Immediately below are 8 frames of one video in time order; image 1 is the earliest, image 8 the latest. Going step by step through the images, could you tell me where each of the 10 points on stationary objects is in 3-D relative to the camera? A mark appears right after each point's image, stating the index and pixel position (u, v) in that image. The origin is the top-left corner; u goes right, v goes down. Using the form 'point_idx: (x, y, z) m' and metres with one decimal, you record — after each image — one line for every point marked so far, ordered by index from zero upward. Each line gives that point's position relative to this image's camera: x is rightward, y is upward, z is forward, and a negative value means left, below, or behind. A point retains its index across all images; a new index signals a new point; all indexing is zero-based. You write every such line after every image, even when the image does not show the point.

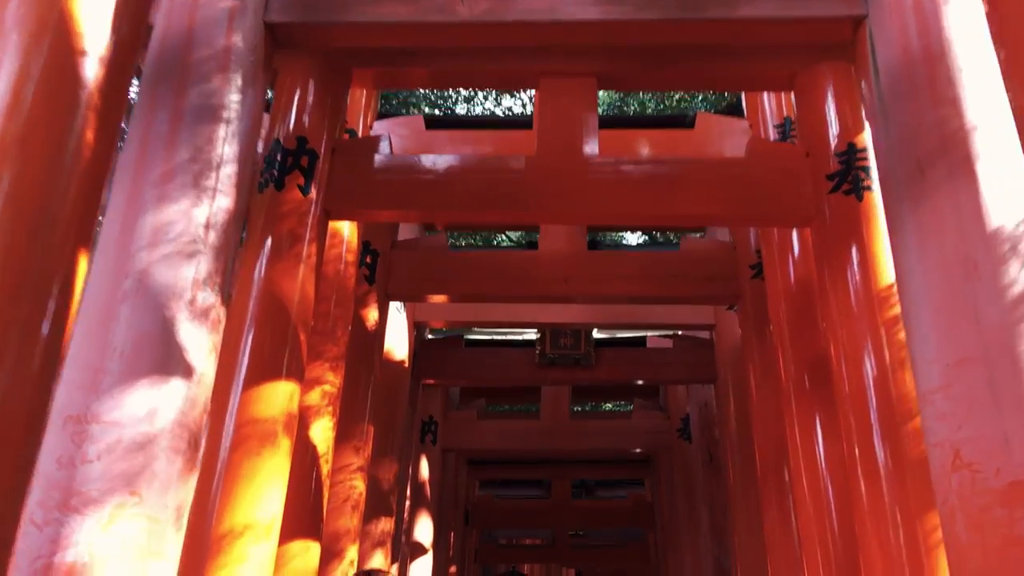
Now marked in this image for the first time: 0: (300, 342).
0: (-0.7, -0.2, +2.9) m
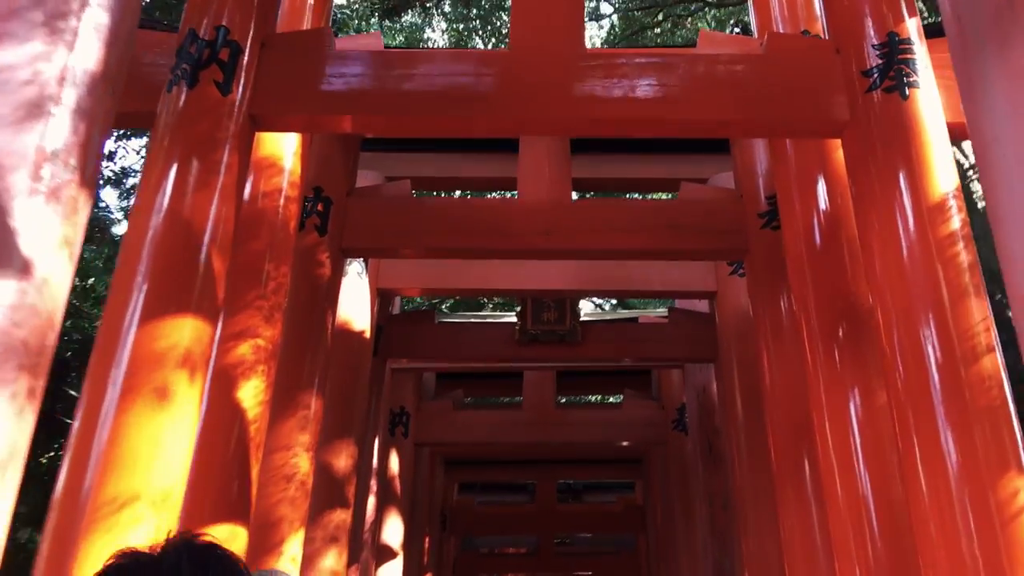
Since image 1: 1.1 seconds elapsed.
0: (-0.7, 0.0, +2.3) m
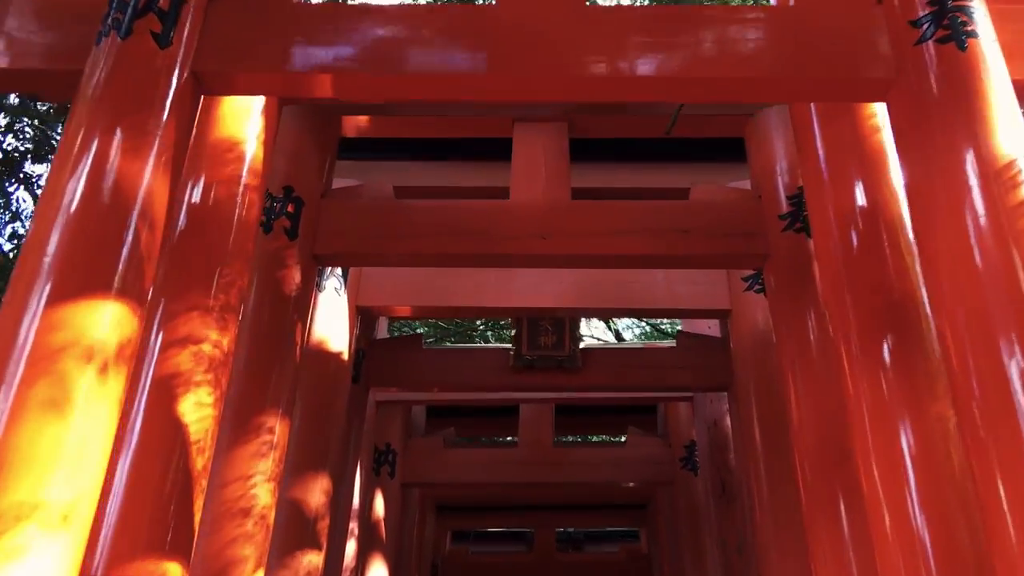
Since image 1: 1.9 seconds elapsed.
0: (-0.8, +0.1, +2.0) m
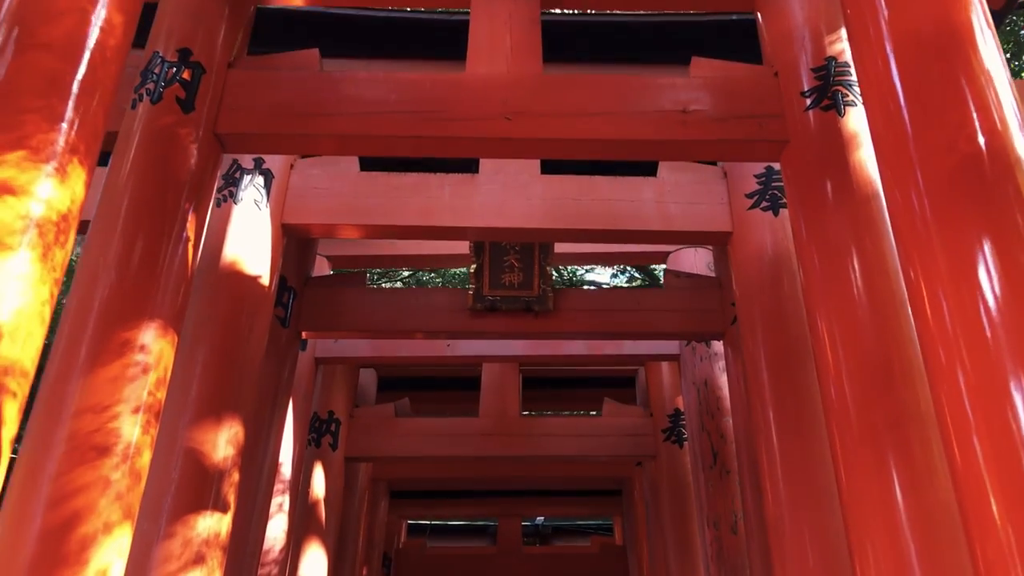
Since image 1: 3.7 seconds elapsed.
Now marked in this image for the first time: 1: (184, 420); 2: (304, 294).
0: (-0.8, +0.4, +1.3) m
1: (-1.0, -0.4, +2.8) m
2: (-0.8, 0.0, +3.7) m
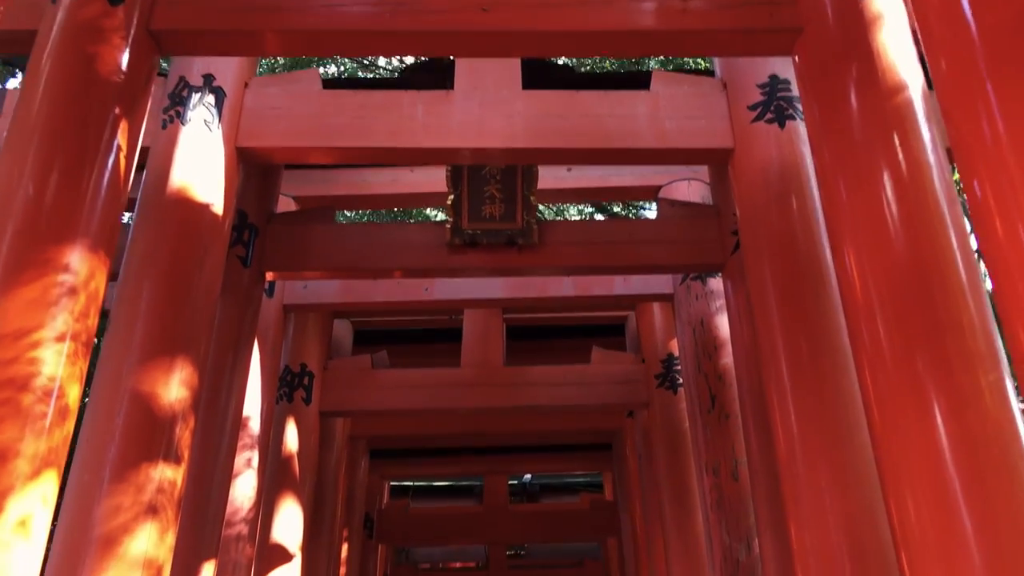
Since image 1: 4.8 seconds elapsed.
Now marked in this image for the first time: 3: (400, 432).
0: (-0.9, +0.5, +1.0) m
1: (-1.0, -0.2, +2.5) m
2: (-0.9, +0.2, +3.4) m
3: (-0.6, -0.8, +5.3) m
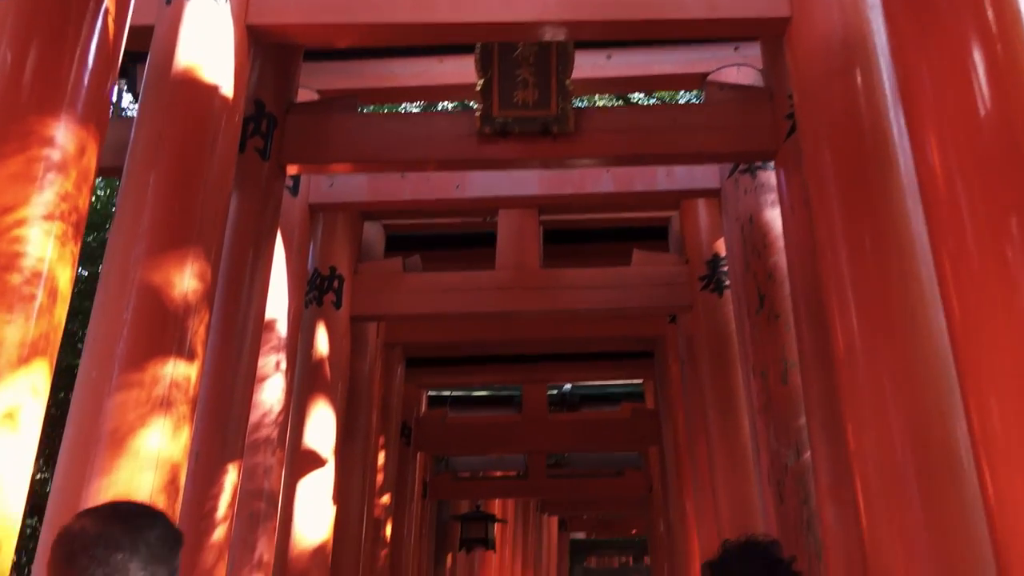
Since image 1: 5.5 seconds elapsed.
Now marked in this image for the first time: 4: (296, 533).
0: (-0.9, +0.7, +0.7) m
1: (-0.9, +0.1, +2.3) m
2: (-0.8, +0.6, +3.2) m
3: (-0.4, -0.3, +5.2) m
4: (-0.9, -1.0, +3.7) m
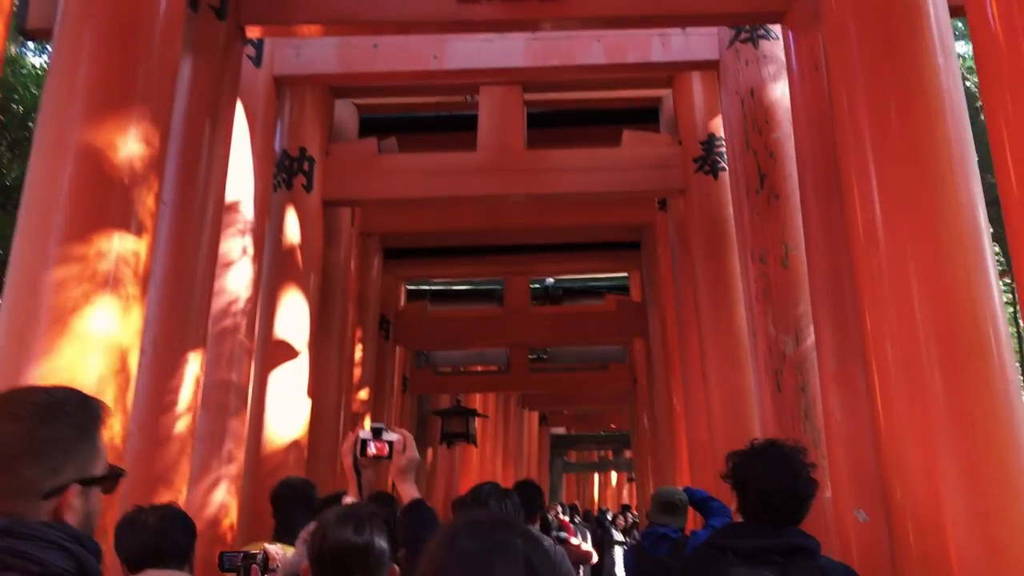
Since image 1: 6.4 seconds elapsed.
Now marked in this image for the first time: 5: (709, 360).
0: (-0.9, +0.8, +0.4) m
1: (-0.9, +0.4, +2.0) m
2: (-0.8, +1.0, +2.9) m
3: (-0.5, +0.3, +4.9) m
4: (-0.9, -0.5, +3.5) m
5: (+0.8, -0.3, +3.7) m
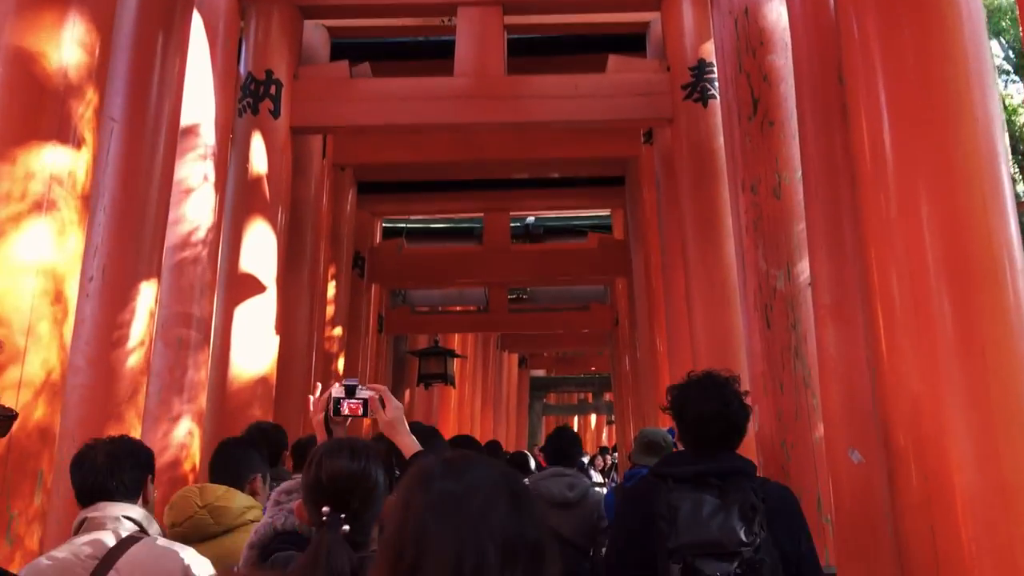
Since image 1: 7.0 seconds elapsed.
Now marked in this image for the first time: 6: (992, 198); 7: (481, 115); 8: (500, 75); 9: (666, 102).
0: (-0.9, +0.9, +0.2) m
1: (-1.0, +0.5, +1.8) m
2: (-0.9, +1.2, +2.7) m
3: (-0.6, +0.6, +4.7) m
4: (-1.0, -0.3, +3.4) m
5: (+0.7, 0.0, +3.6) m
6: (+0.9, +0.2, +1.8) m
7: (-0.1, +0.7, +3.8) m
8: (0.0, +0.9, +3.8) m
9: (+0.6, +0.8, +3.9) m
